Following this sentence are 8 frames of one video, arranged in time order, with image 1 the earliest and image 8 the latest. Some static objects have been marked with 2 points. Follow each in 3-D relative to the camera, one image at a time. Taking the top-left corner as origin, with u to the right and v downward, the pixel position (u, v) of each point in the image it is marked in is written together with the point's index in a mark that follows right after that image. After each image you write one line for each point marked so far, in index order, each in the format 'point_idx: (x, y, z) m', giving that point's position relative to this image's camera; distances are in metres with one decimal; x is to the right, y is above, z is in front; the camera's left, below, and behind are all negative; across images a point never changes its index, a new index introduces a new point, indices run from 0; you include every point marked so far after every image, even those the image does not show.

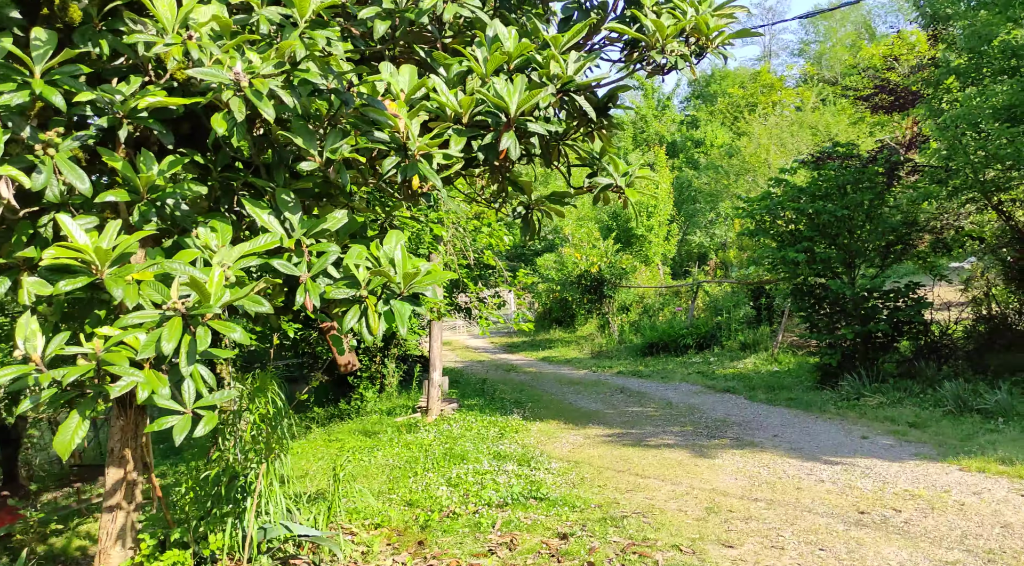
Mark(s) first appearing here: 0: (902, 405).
0: (+4.6, -1.4, +10.6) m
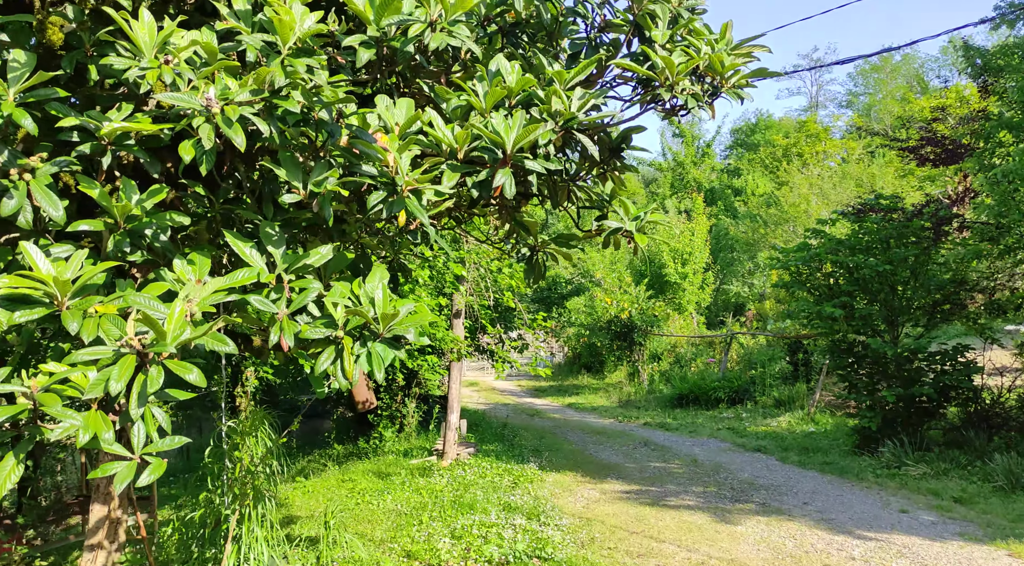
0: (+4.8, -2.1, +10.0) m
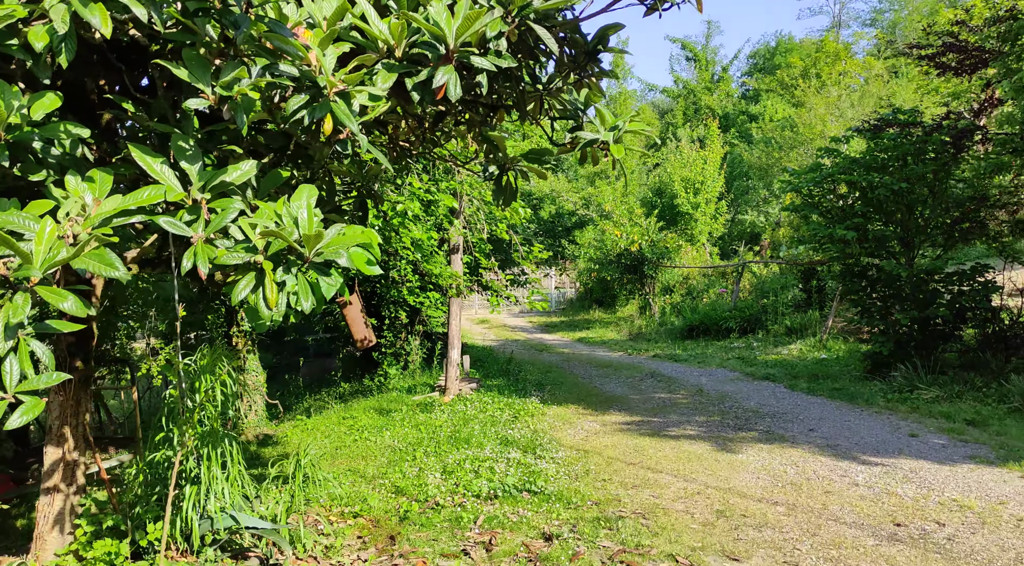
0: (+4.7, -1.2, +9.7) m
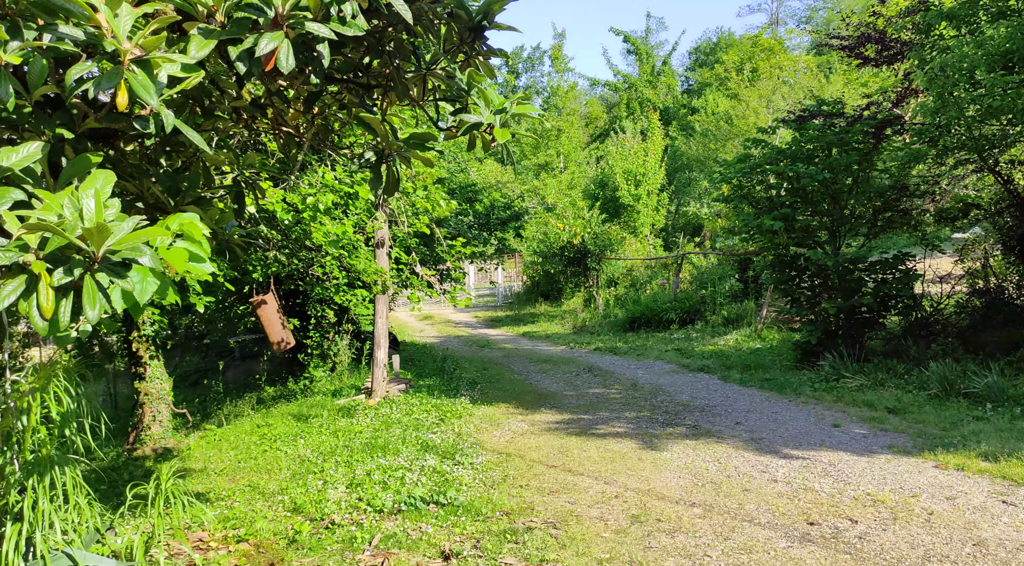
0: (+4.0, -1.1, +9.6) m
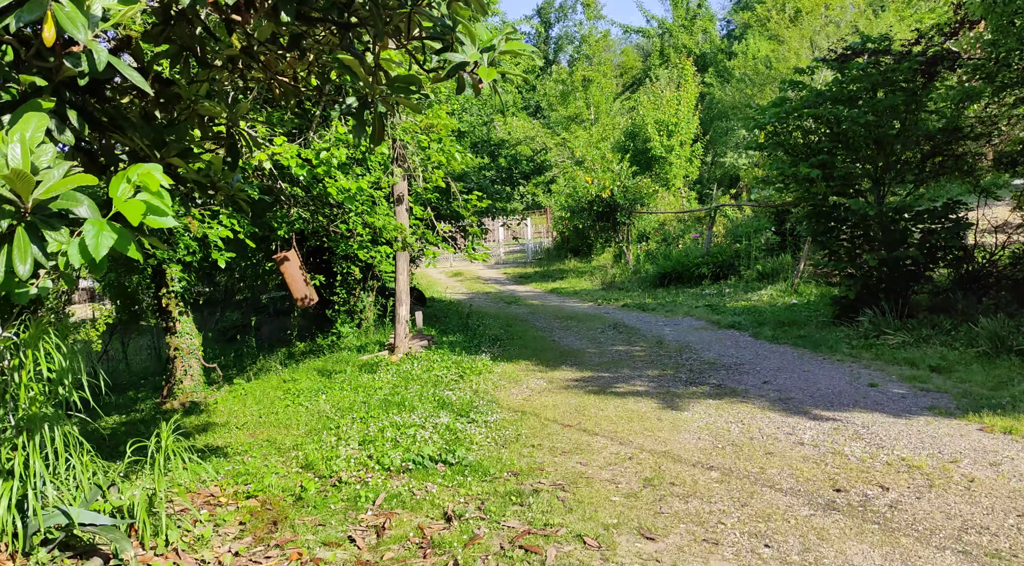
0: (+4.2, -0.6, +9.2) m
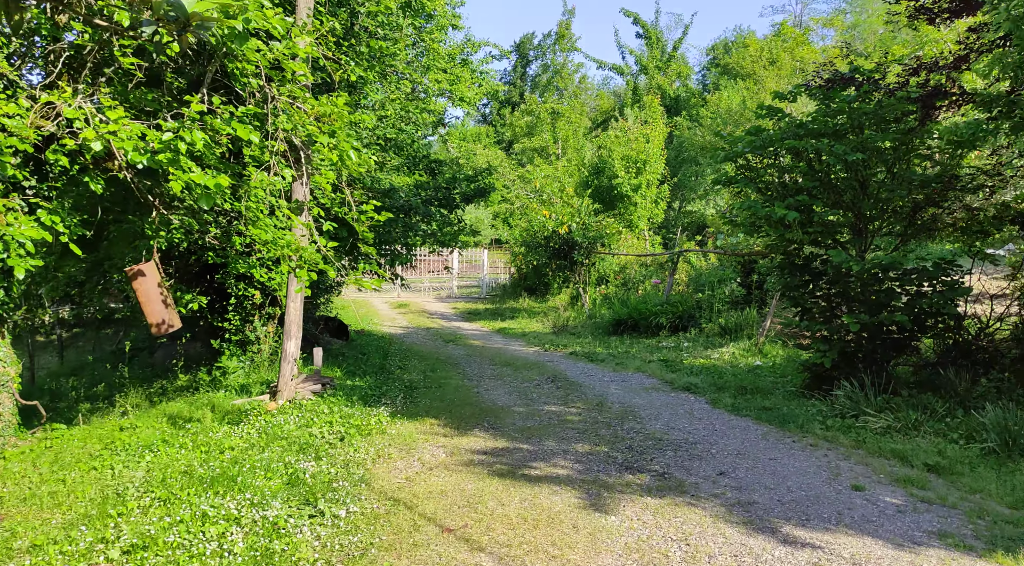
0: (+3.3, -1.2, +7.4) m
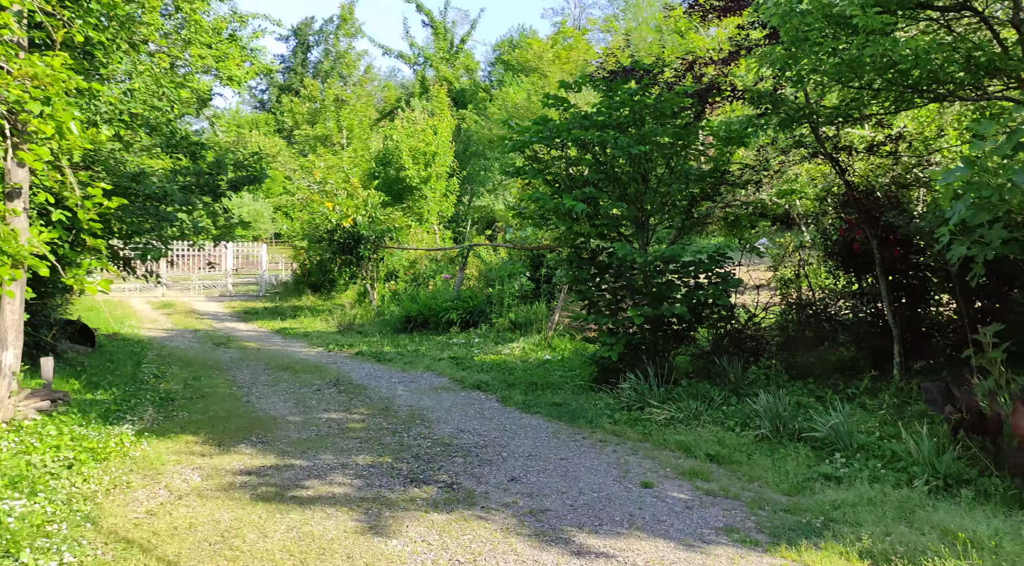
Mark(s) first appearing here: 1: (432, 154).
0: (+1.6, -1.1, +7.3) m
1: (-1.7, +2.7, +18.9) m
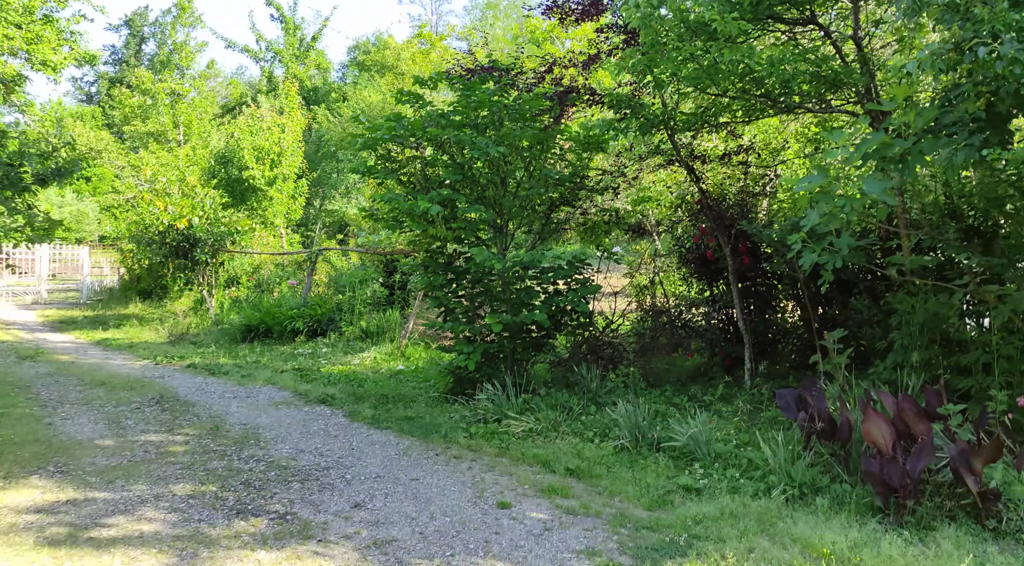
0: (+0.4, -1.2, +6.9) m
1: (-4.6, +2.6, +17.9) m
